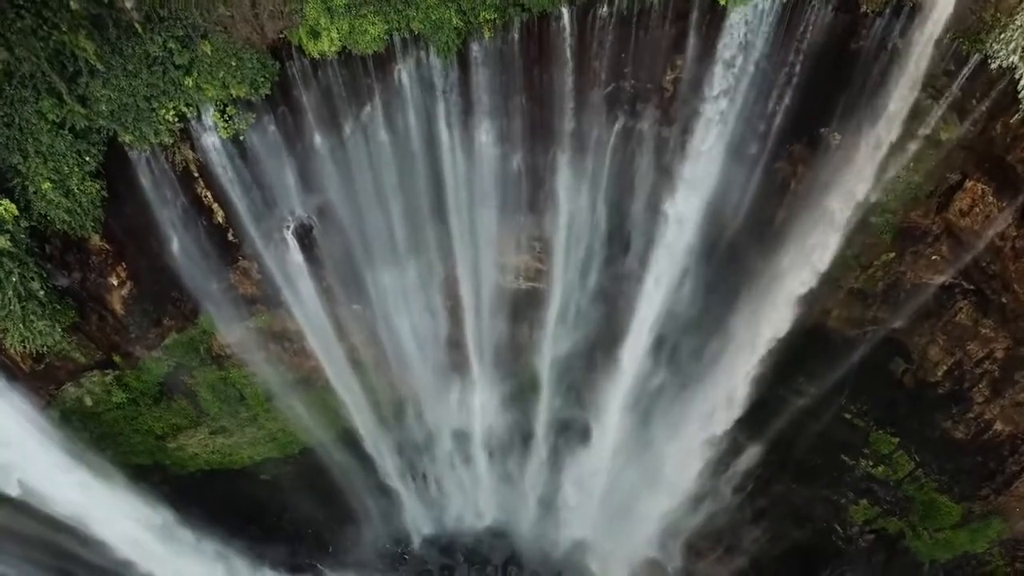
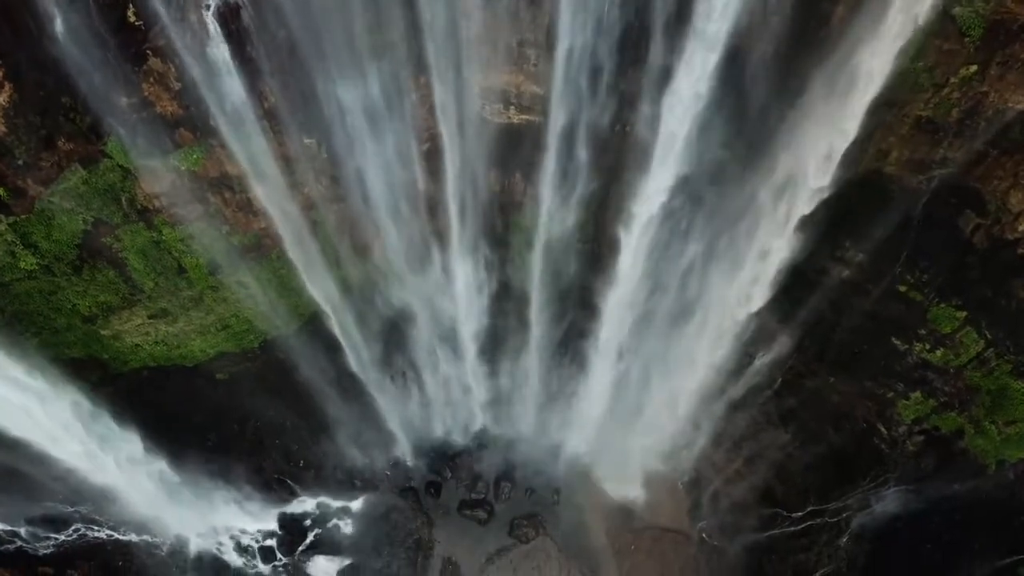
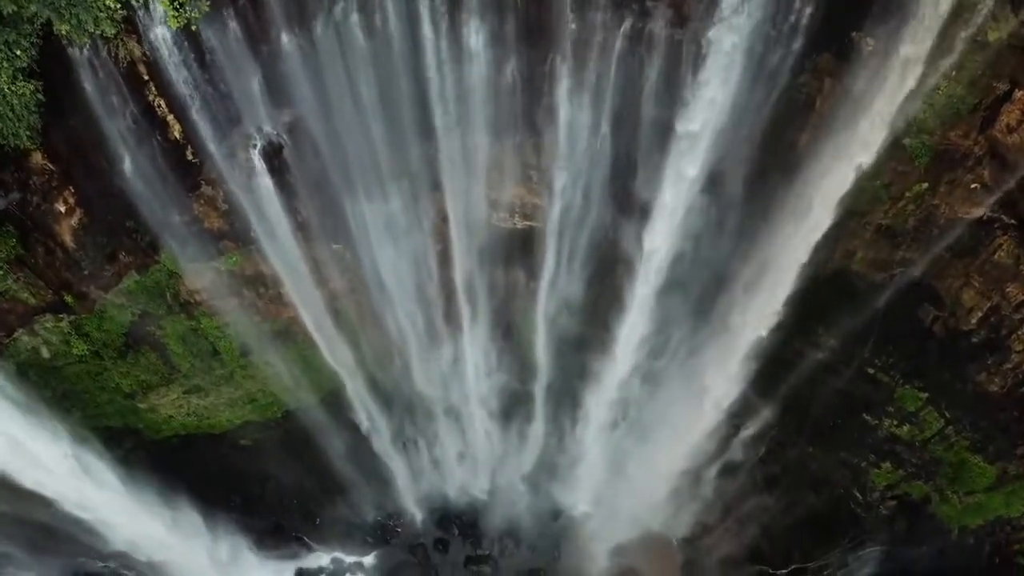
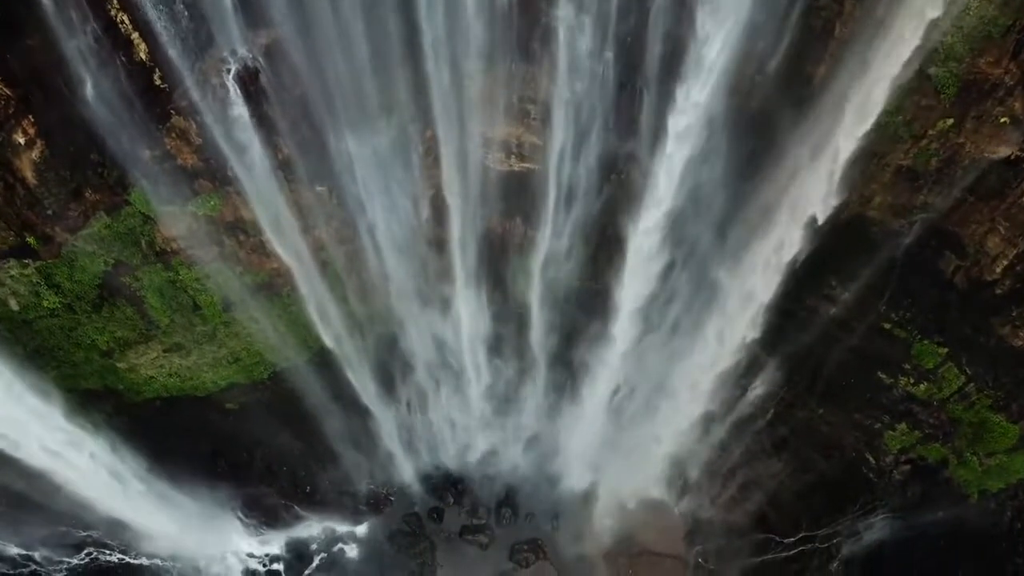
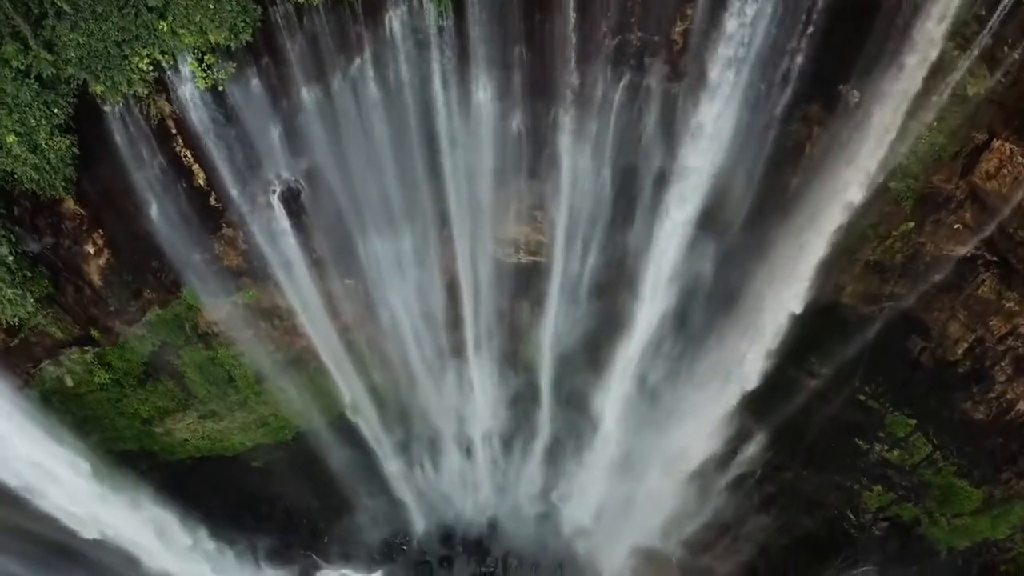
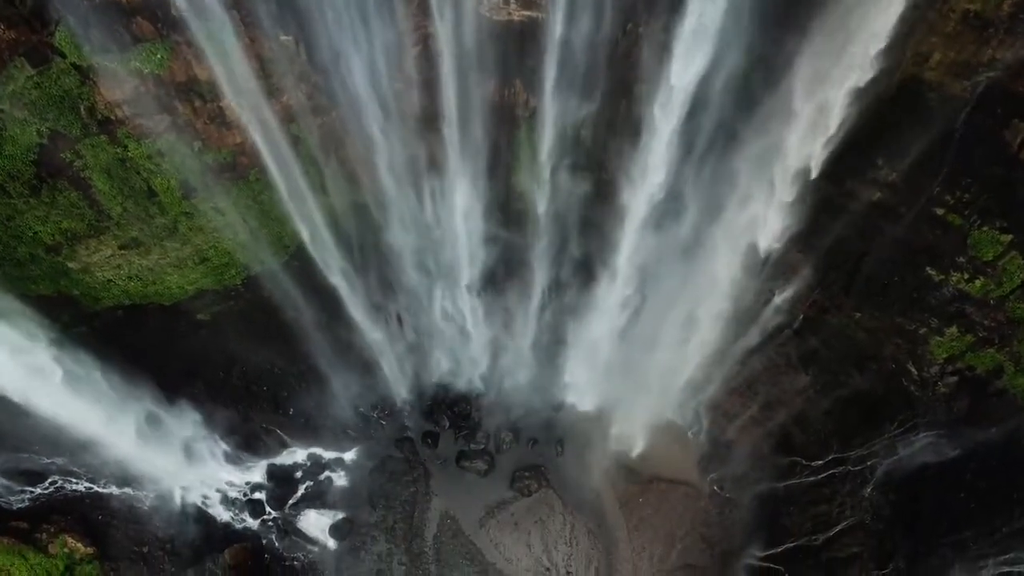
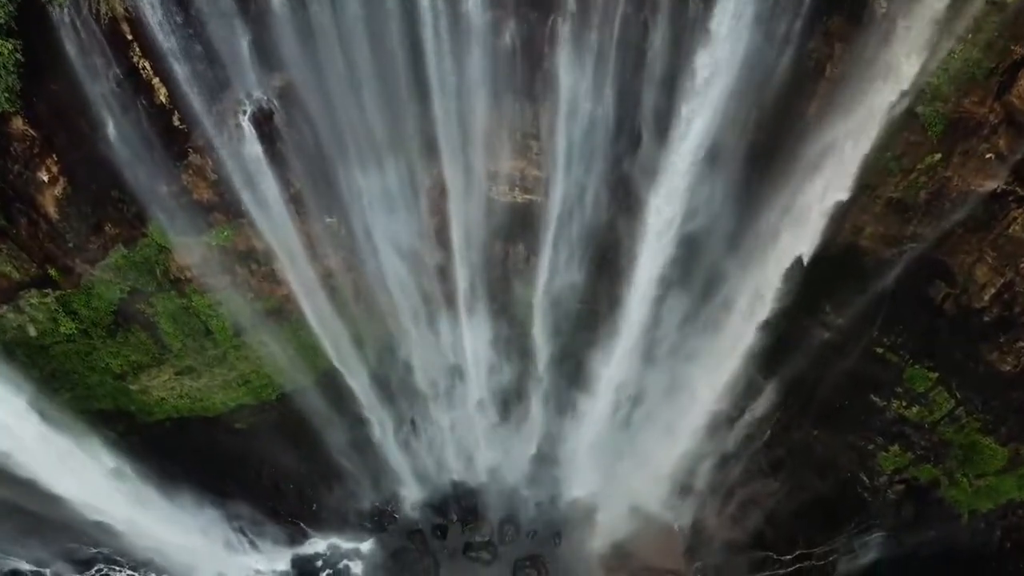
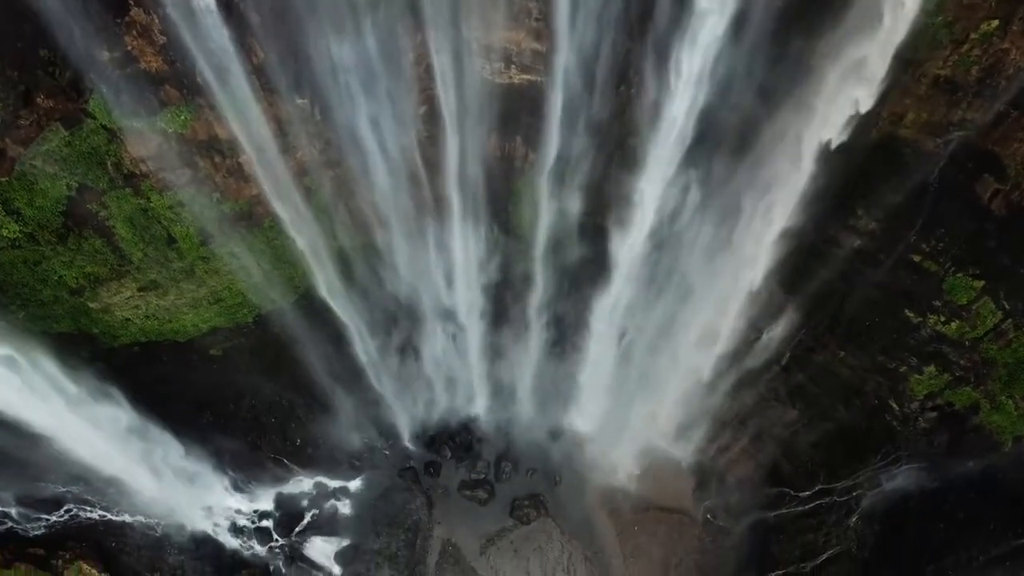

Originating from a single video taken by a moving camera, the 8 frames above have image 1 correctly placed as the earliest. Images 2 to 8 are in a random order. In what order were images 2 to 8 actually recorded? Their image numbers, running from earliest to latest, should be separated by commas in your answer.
5, 3, 7, 4, 2, 8, 6
